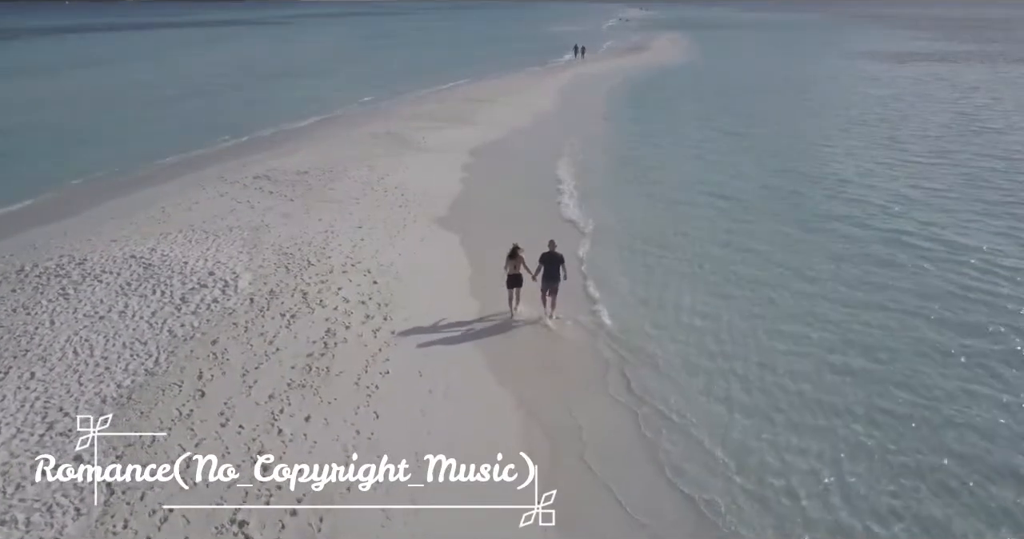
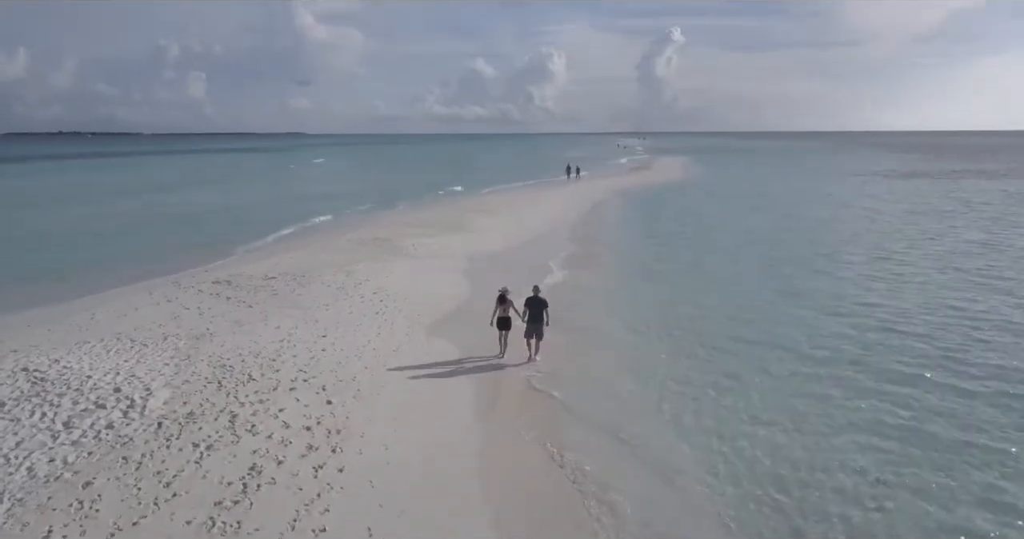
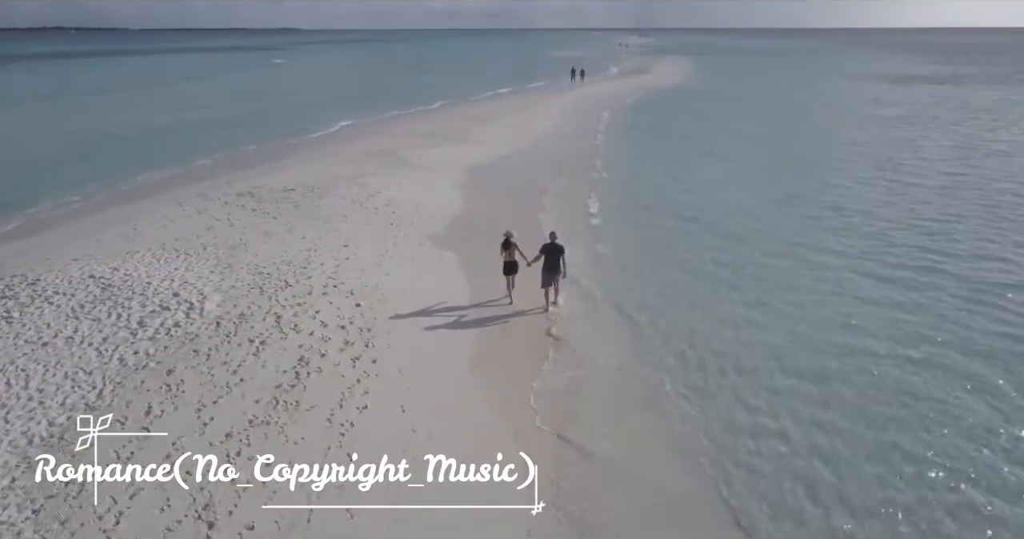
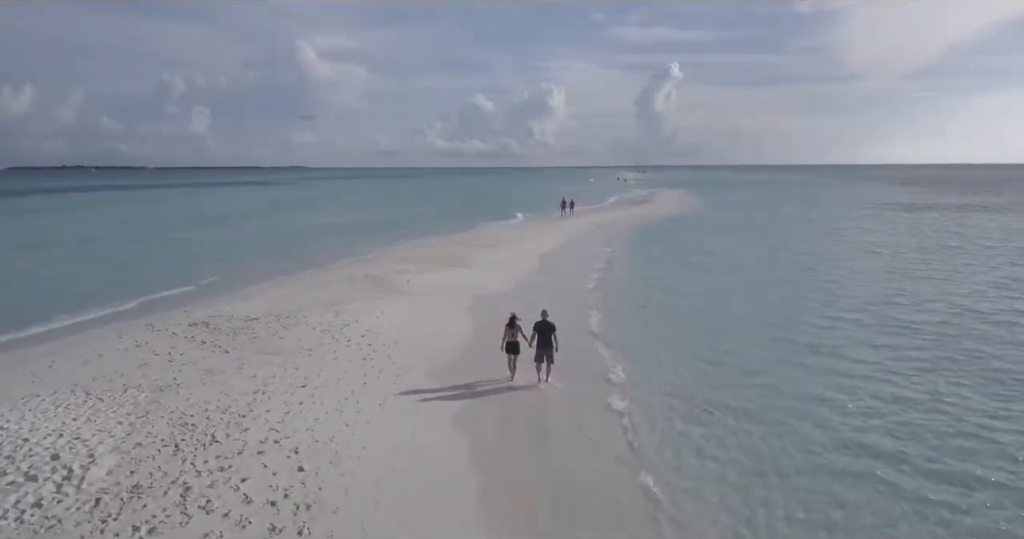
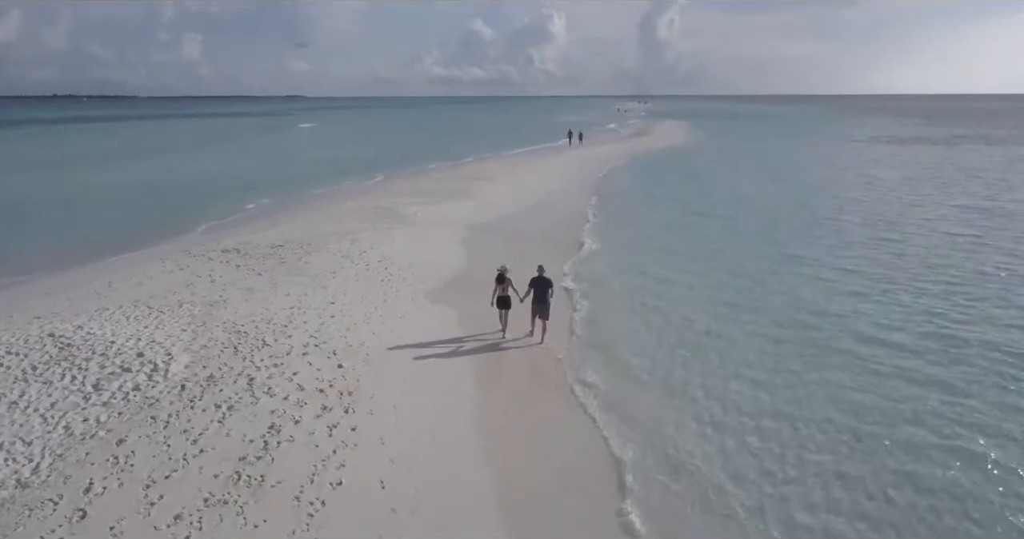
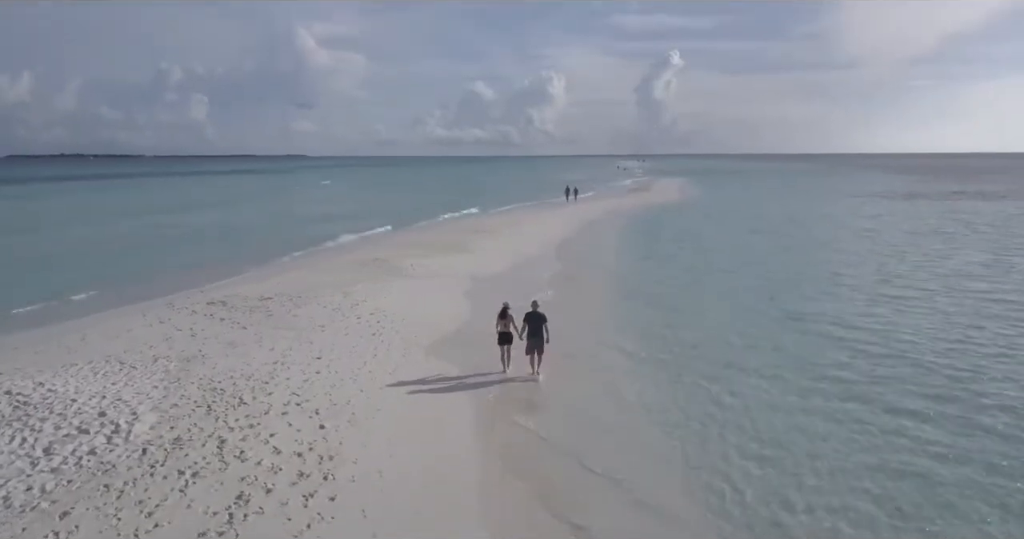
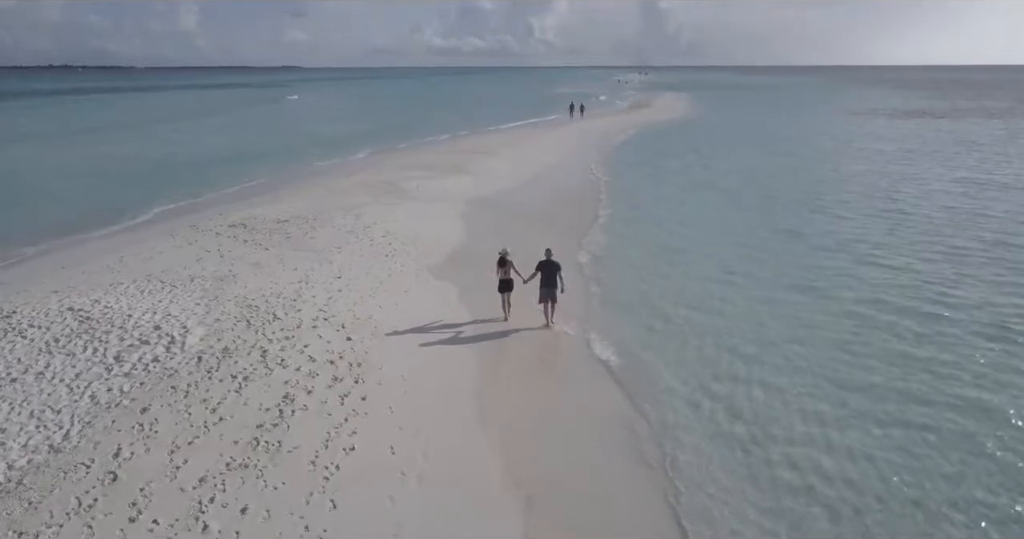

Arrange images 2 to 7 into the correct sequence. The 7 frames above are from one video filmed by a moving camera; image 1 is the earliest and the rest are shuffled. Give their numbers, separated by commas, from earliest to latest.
3, 7, 5, 2, 6, 4
